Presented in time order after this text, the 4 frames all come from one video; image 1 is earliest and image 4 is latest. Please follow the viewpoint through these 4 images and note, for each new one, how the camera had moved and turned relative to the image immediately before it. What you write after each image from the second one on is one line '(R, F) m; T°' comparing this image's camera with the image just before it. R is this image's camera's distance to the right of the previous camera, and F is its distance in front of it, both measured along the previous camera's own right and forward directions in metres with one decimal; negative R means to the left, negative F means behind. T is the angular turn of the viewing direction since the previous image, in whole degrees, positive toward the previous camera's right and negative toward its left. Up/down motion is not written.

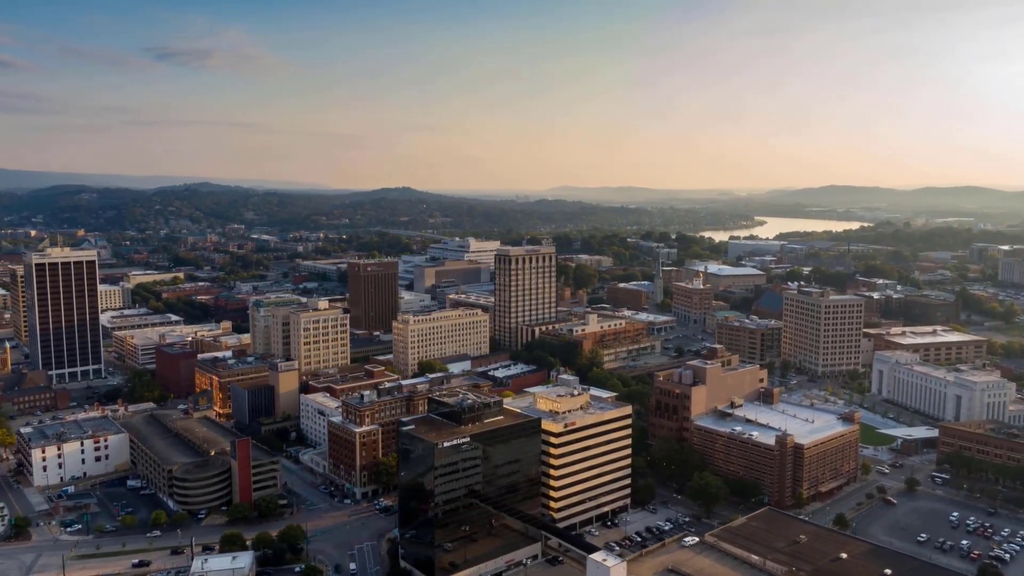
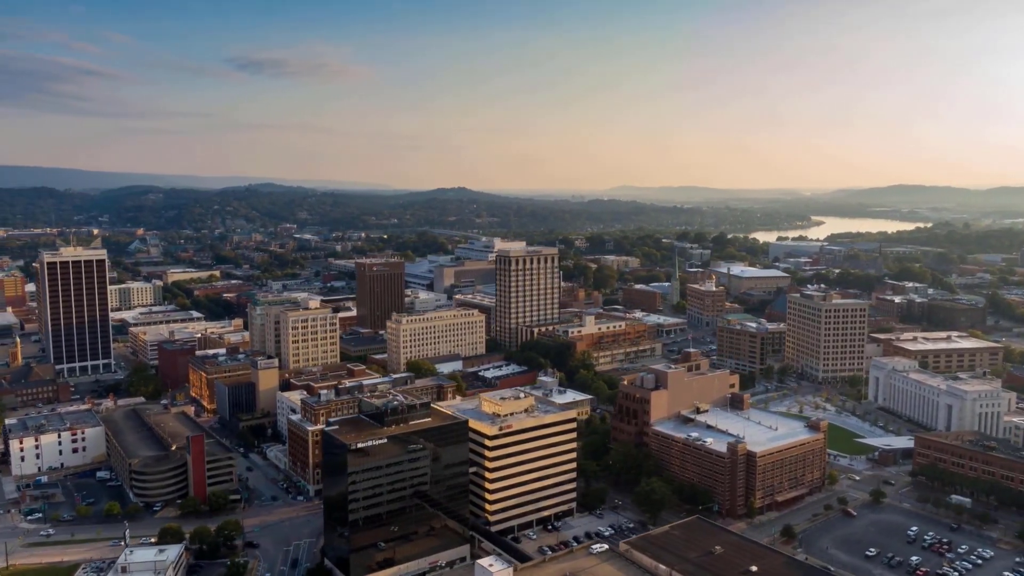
(+6.1, +0.4) m; -4°
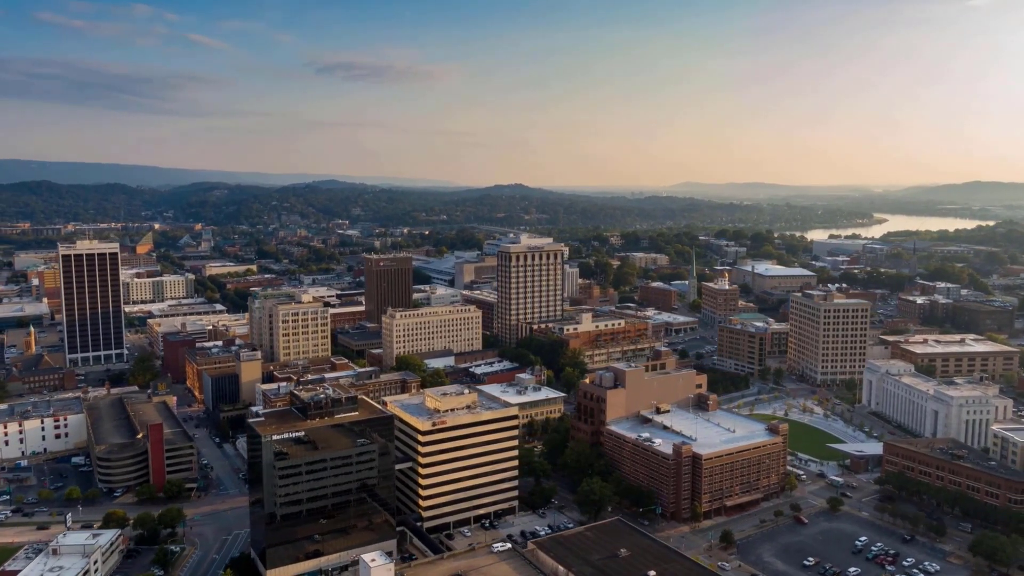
(+6.2, +0.4) m; -4°
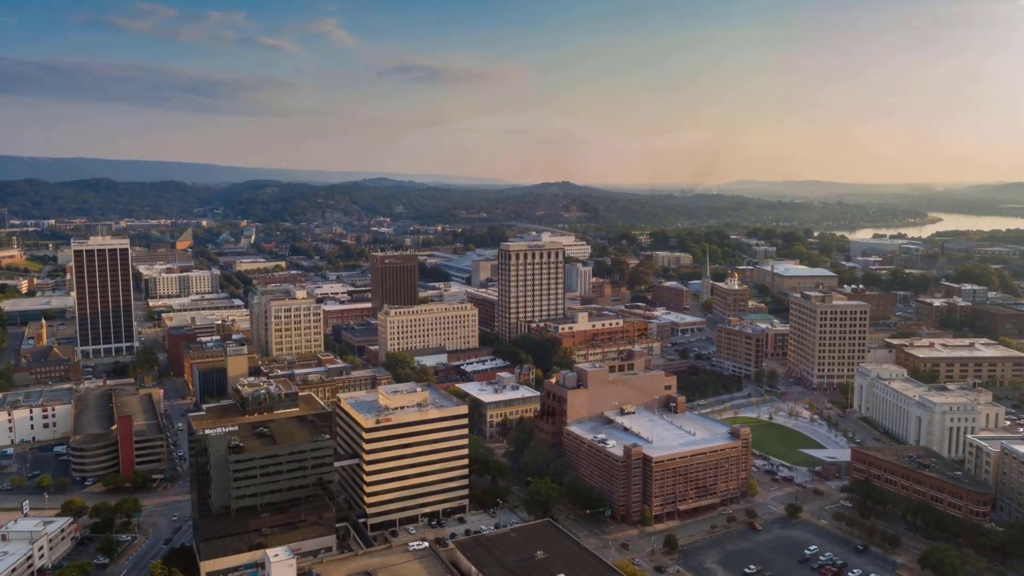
(+5.2, +0.4) m; -4°
